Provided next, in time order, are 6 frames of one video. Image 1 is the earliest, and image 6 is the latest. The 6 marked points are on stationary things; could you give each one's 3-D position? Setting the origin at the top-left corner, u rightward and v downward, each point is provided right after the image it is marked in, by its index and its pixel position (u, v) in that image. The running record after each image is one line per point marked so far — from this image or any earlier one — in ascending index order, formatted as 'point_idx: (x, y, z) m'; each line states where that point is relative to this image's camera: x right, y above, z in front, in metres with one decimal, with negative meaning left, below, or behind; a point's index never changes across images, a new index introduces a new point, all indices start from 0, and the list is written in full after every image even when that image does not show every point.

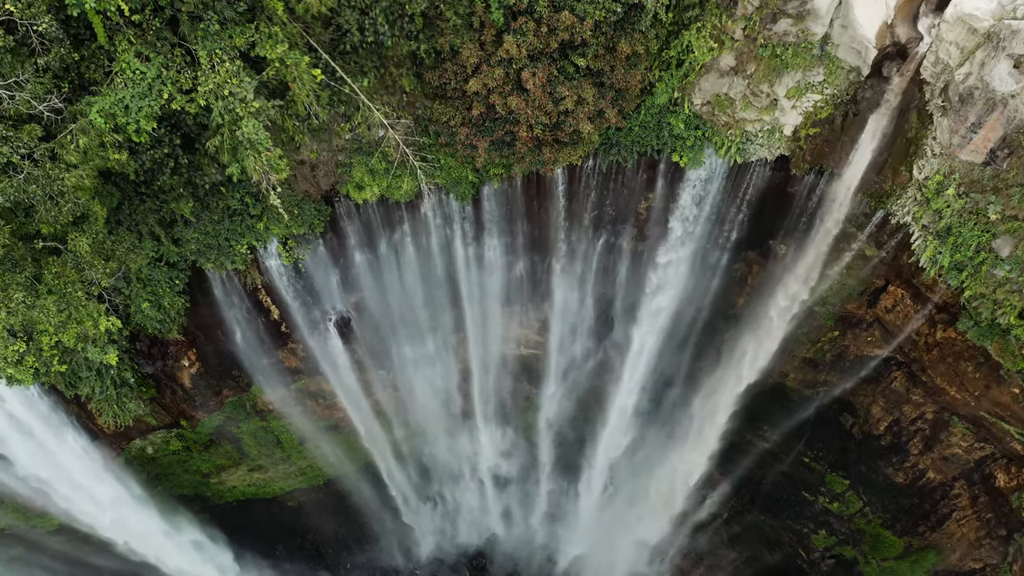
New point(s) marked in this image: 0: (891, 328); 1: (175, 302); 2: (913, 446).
0: (+6.4, -0.8, +10.2) m
1: (-5.7, -0.2, +9.9) m
2: (+7.4, -3.1, +11.1) m
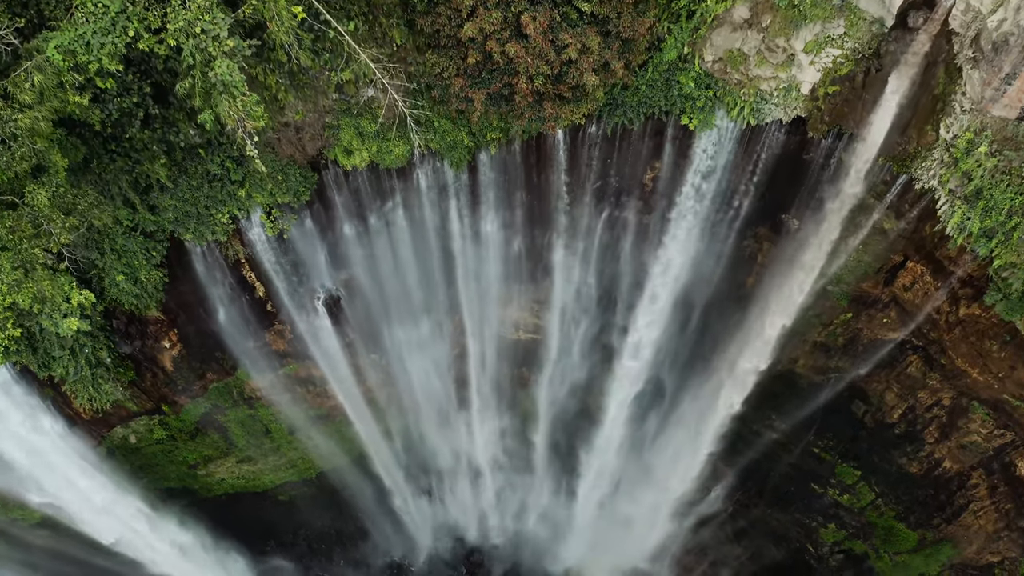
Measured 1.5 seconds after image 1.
0: (+6.4, -0.4, +9.6) m
1: (-5.7, +0.2, +9.4) m
2: (+7.3, -2.7, +10.6) m
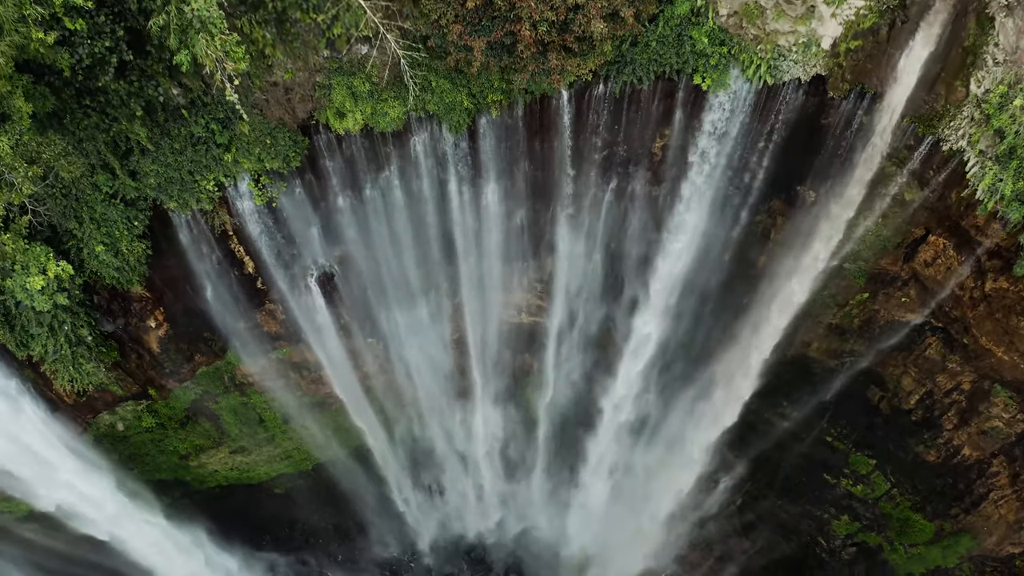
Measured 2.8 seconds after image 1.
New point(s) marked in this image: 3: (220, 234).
0: (+6.4, 0.0, +9.1) m
1: (-5.7, +0.6, +8.9) m
2: (+7.4, -2.3, +10.1) m
3: (-4.6, +0.9, +9.4) m
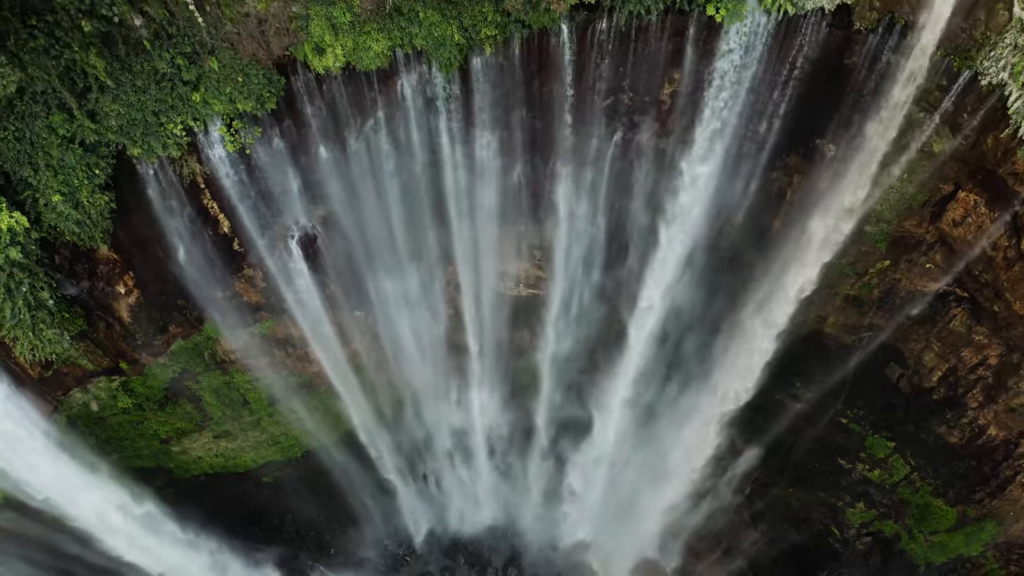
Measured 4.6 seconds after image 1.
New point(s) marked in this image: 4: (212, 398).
0: (+6.4, +0.6, +8.4) m
1: (-5.8, +1.2, +8.2) m
2: (+7.3, -1.7, +9.4) m
3: (-4.7, +1.5, +8.7) m
4: (-5.6, -2.0, +11.1) m
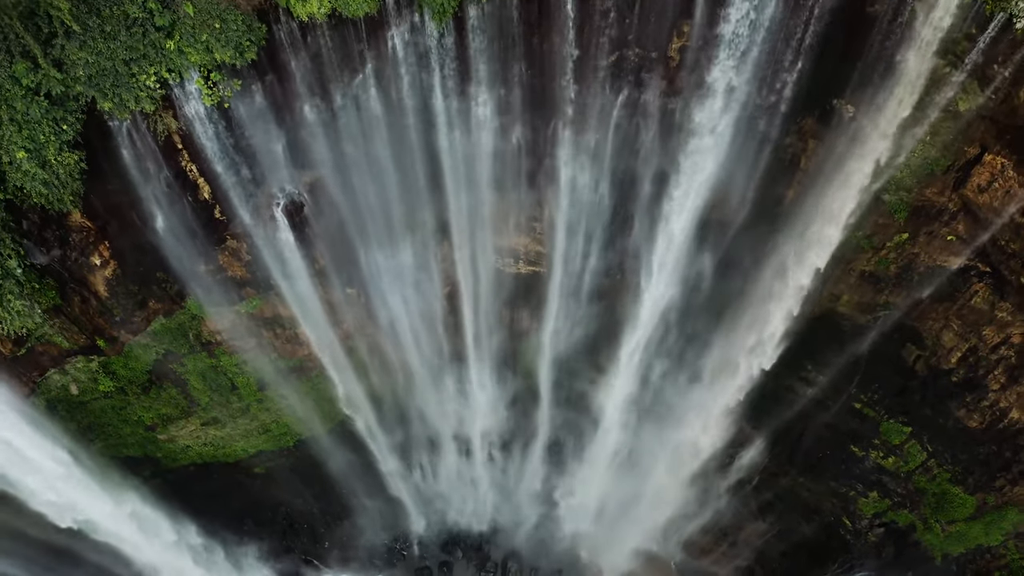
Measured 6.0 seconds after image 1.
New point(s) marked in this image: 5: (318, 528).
0: (+6.3, +1.1, +7.9) m
1: (-5.8, +1.6, +7.7) m
2: (+7.3, -1.3, +8.9) m
3: (-4.7, +1.9, +8.2) m
4: (-5.6, -1.6, +10.5) m
5: (-4.2, -5.0, +12.5) m
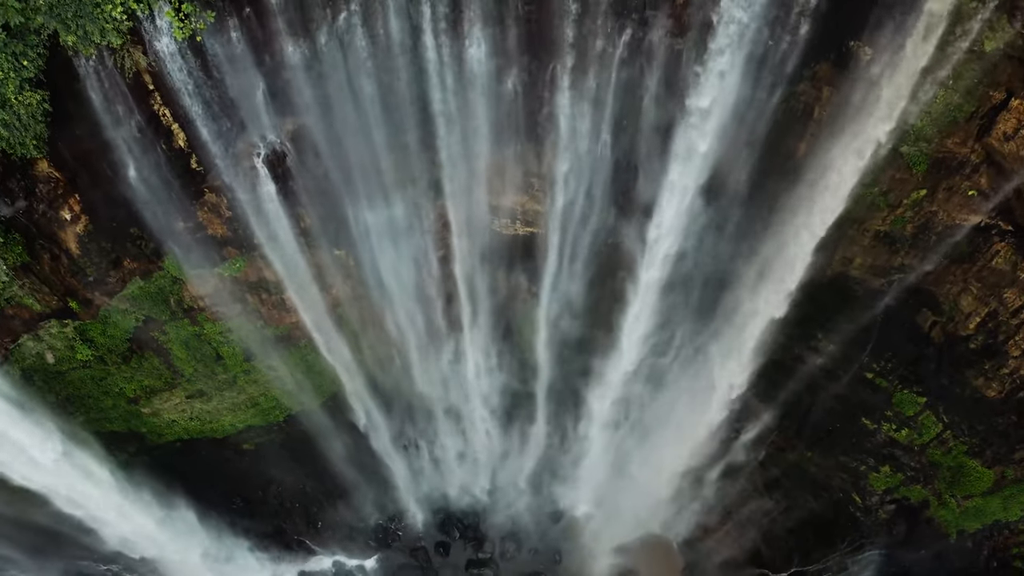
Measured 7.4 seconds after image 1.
0: (+6.3, +1.7, +7.4) m
1: (-5.8, +2.2, +7.1) m
2: (+7.3, -0.6, +8.4) m
3: (-4.8, +2.5, +7.6) m
4: (-5.7, -1.0, +10.0) m
5: (-4.2, -4.3, +12.1) m
